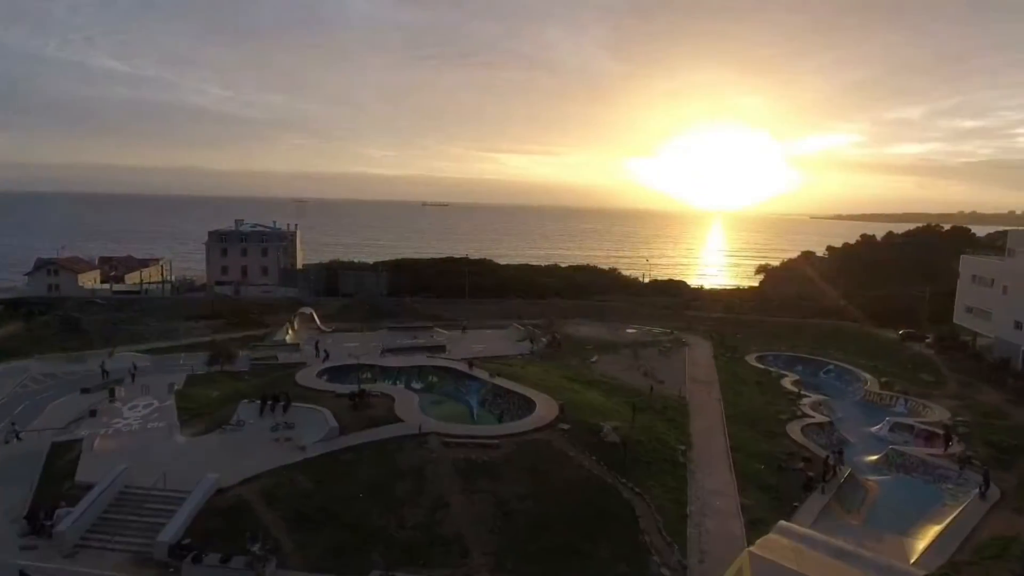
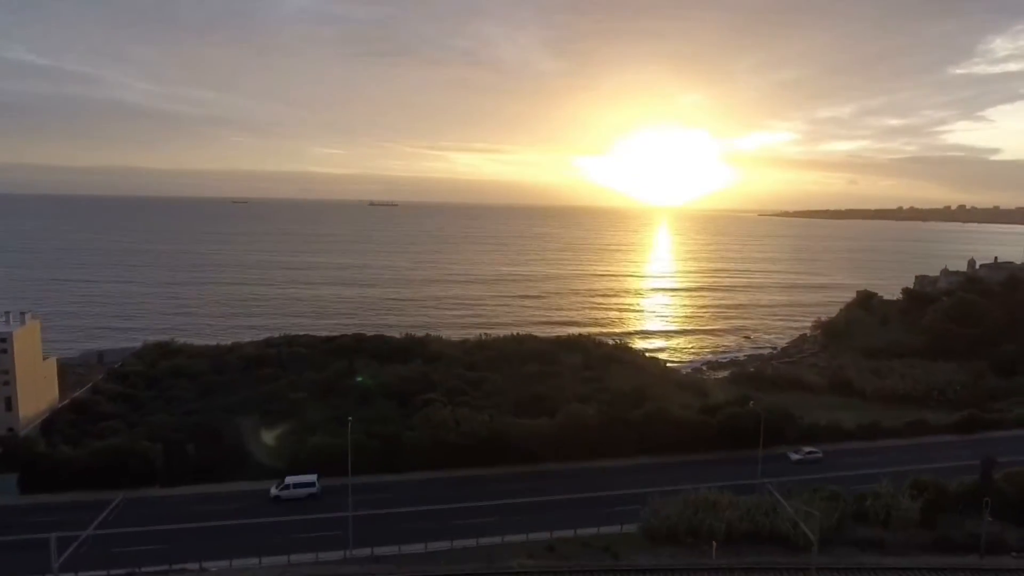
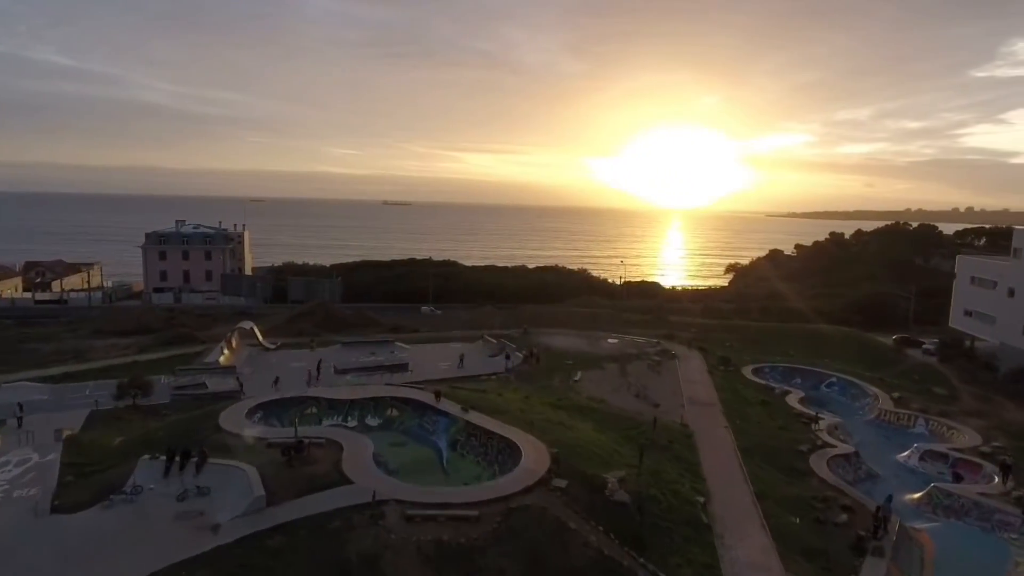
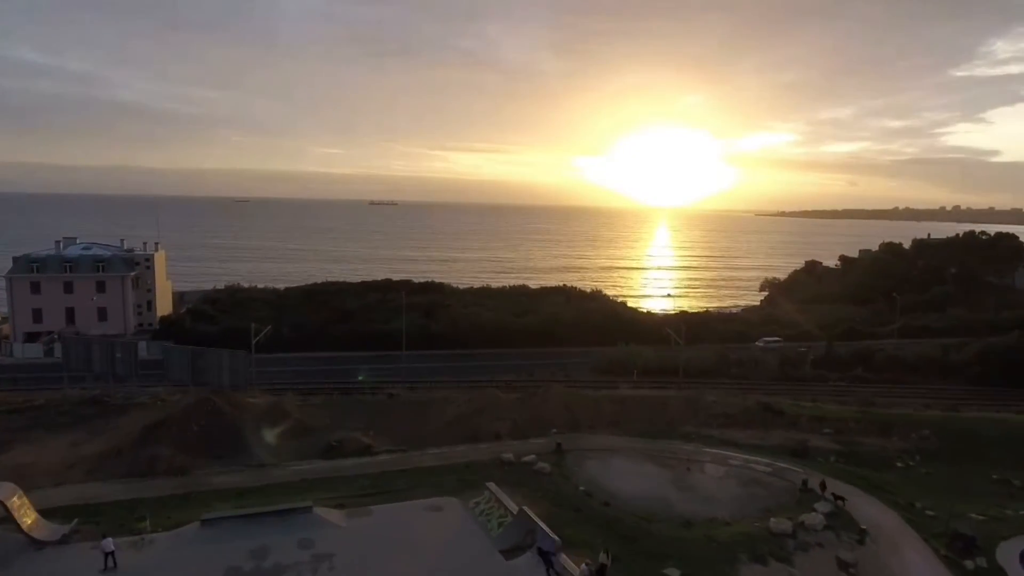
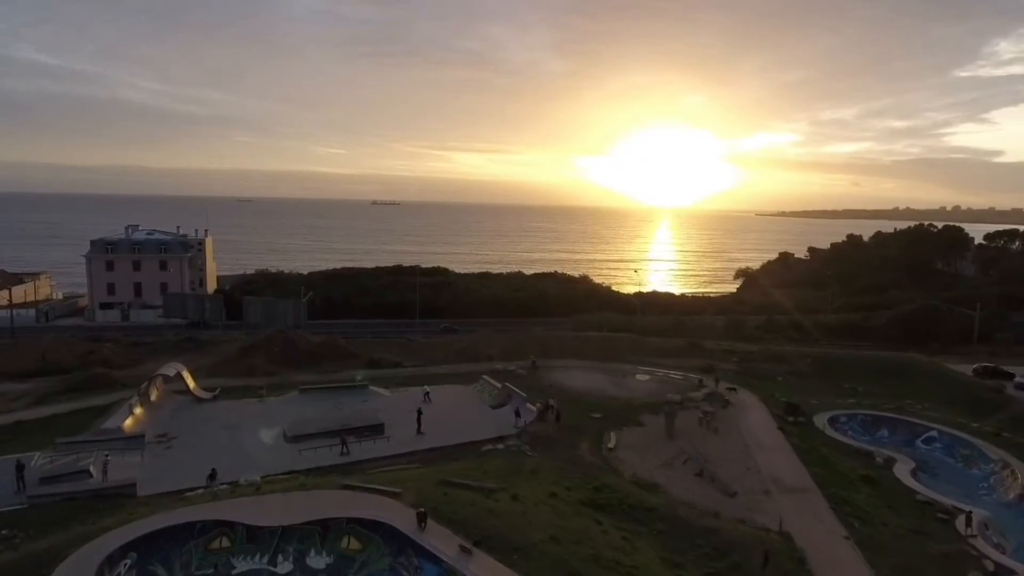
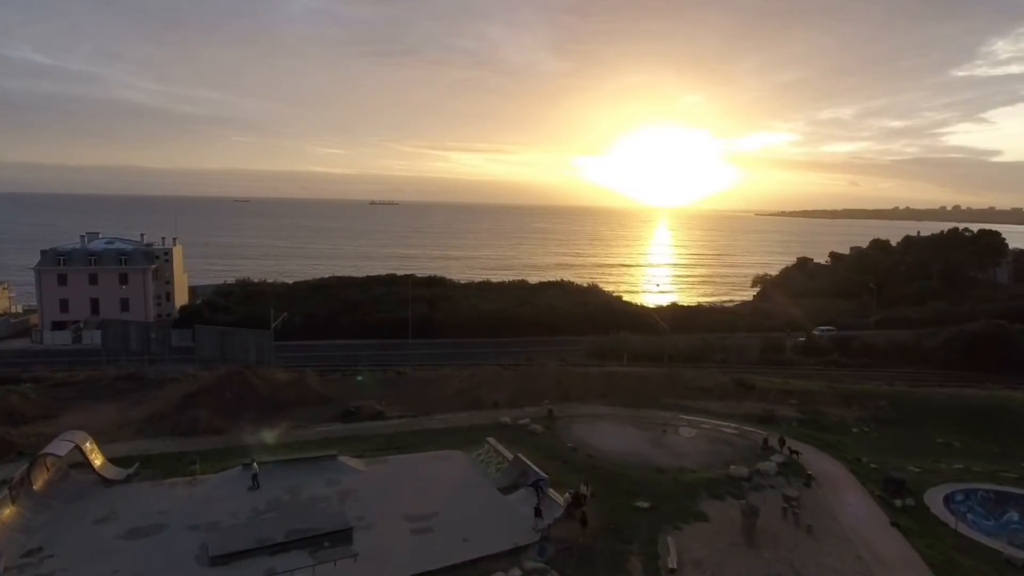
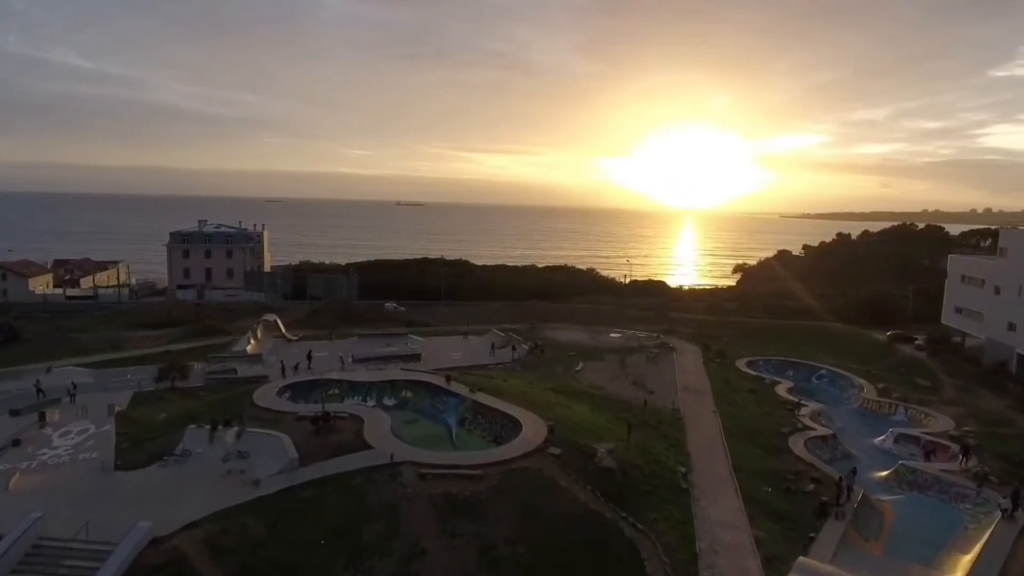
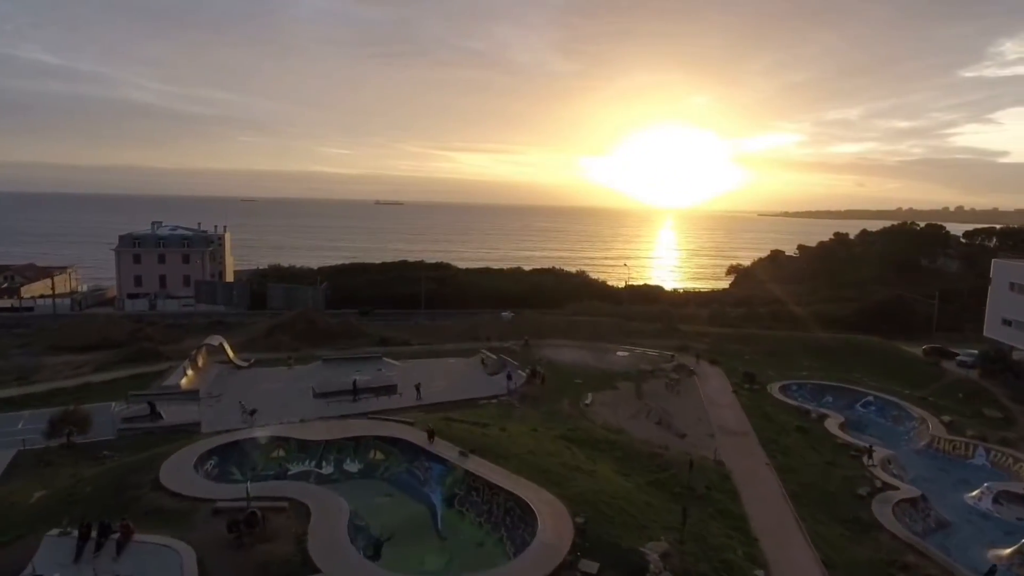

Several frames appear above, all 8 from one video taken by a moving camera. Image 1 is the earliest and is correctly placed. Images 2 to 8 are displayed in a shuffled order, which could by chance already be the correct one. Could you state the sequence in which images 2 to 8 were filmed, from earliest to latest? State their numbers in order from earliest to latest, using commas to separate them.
7, 3, 8, 5, 6, 4, 2
